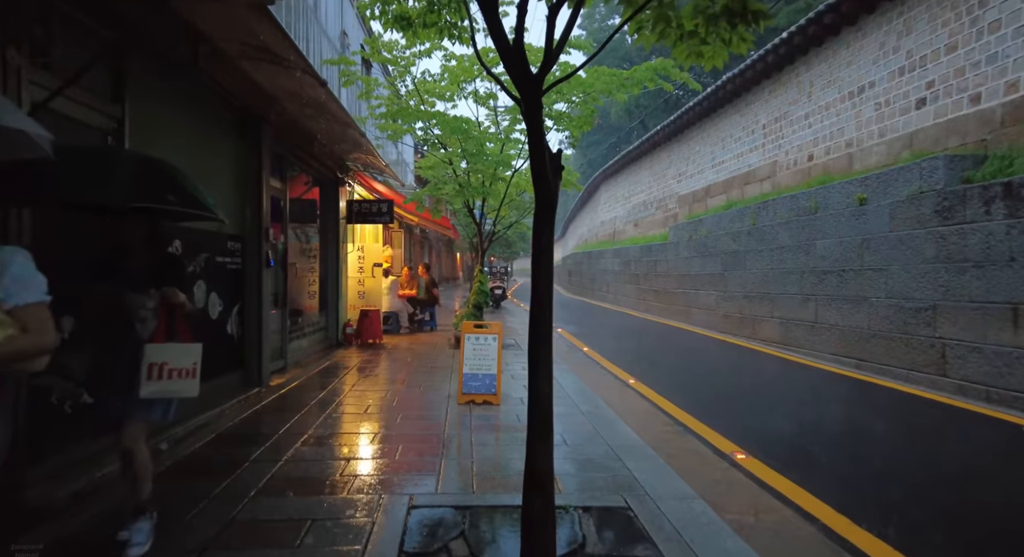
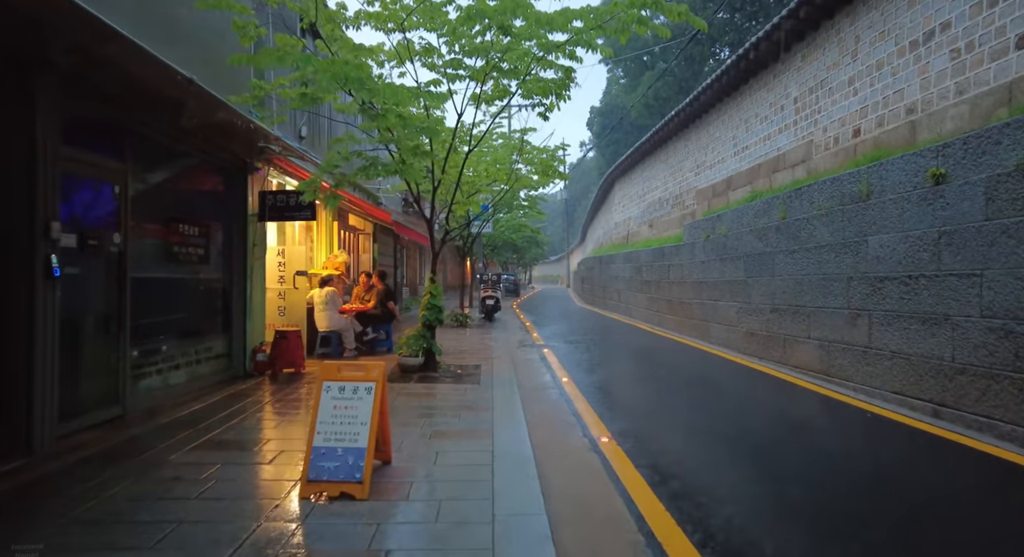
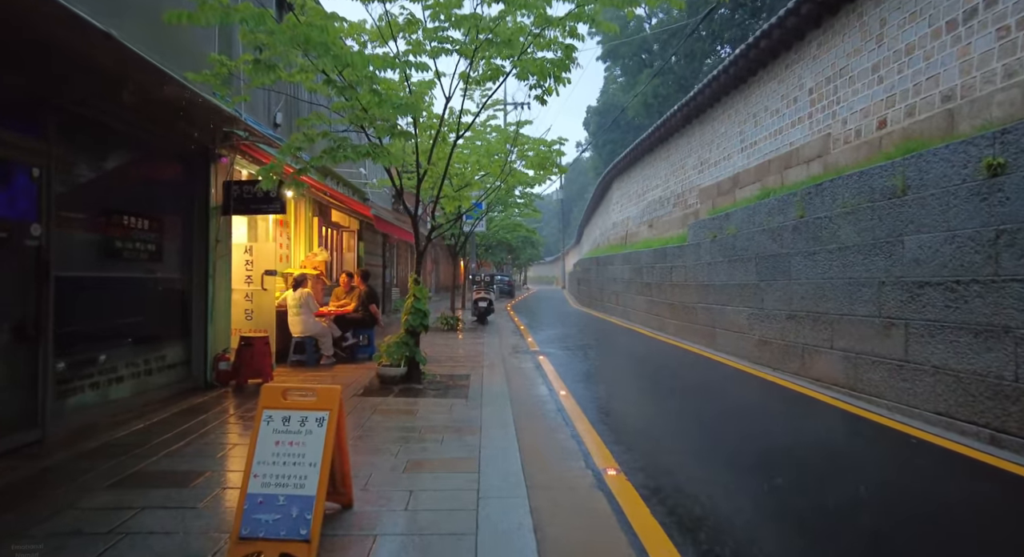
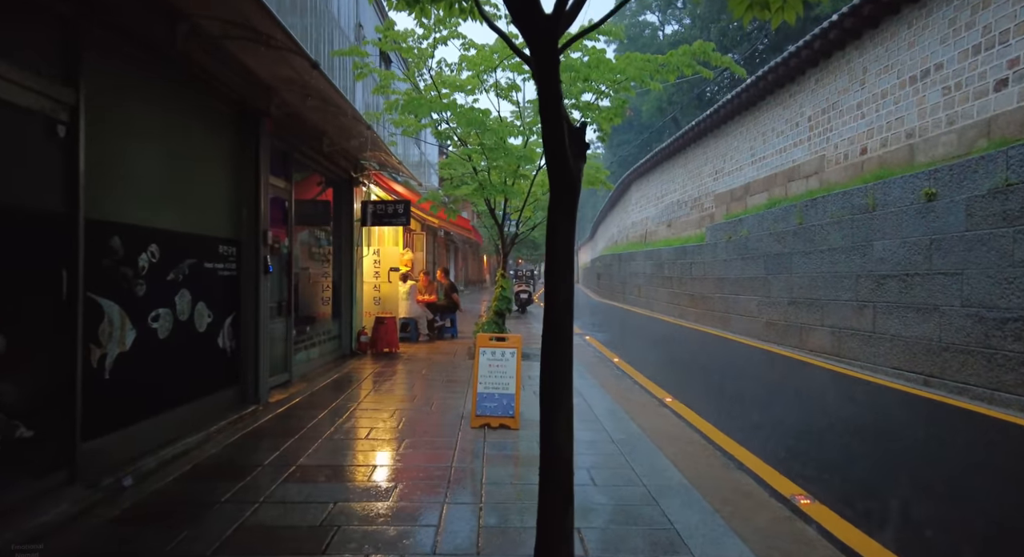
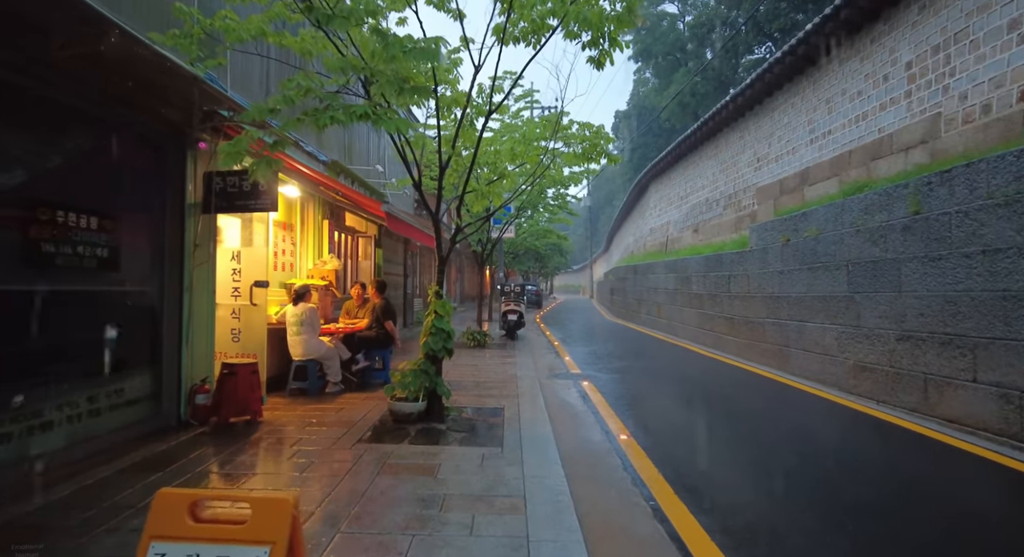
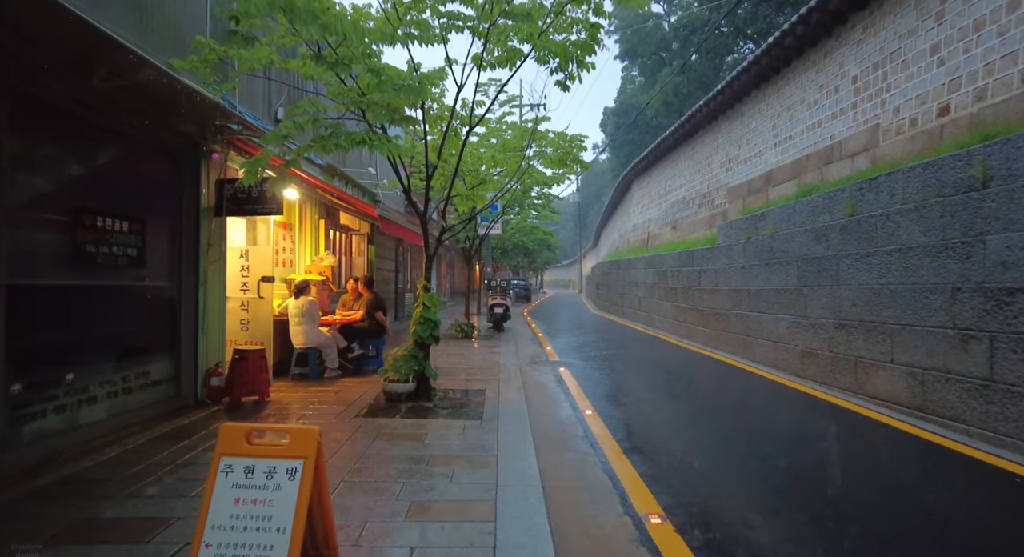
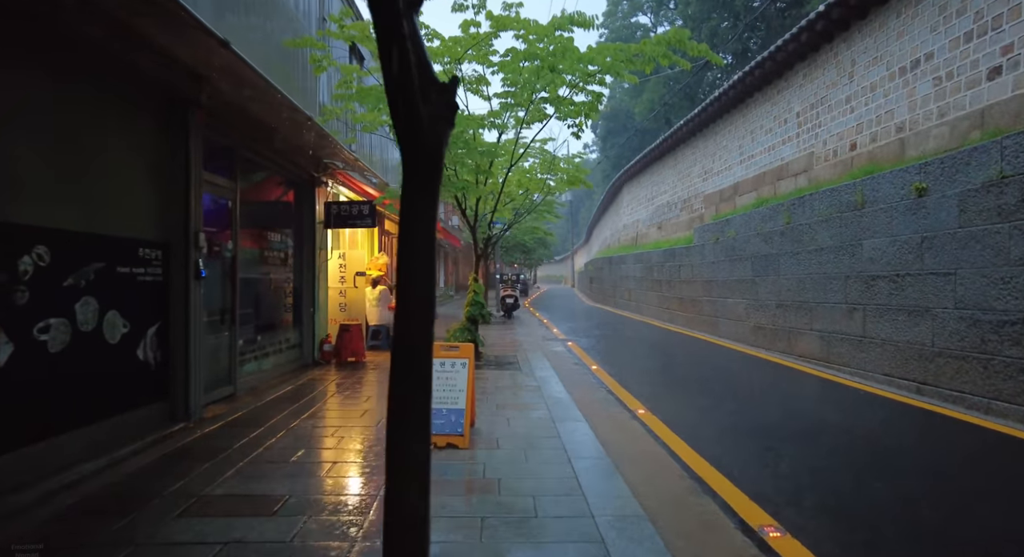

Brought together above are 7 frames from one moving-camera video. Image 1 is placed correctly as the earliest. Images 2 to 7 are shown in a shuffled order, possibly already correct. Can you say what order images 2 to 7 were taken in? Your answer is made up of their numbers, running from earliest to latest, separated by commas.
4, 7, 2, 3, 6, 5
